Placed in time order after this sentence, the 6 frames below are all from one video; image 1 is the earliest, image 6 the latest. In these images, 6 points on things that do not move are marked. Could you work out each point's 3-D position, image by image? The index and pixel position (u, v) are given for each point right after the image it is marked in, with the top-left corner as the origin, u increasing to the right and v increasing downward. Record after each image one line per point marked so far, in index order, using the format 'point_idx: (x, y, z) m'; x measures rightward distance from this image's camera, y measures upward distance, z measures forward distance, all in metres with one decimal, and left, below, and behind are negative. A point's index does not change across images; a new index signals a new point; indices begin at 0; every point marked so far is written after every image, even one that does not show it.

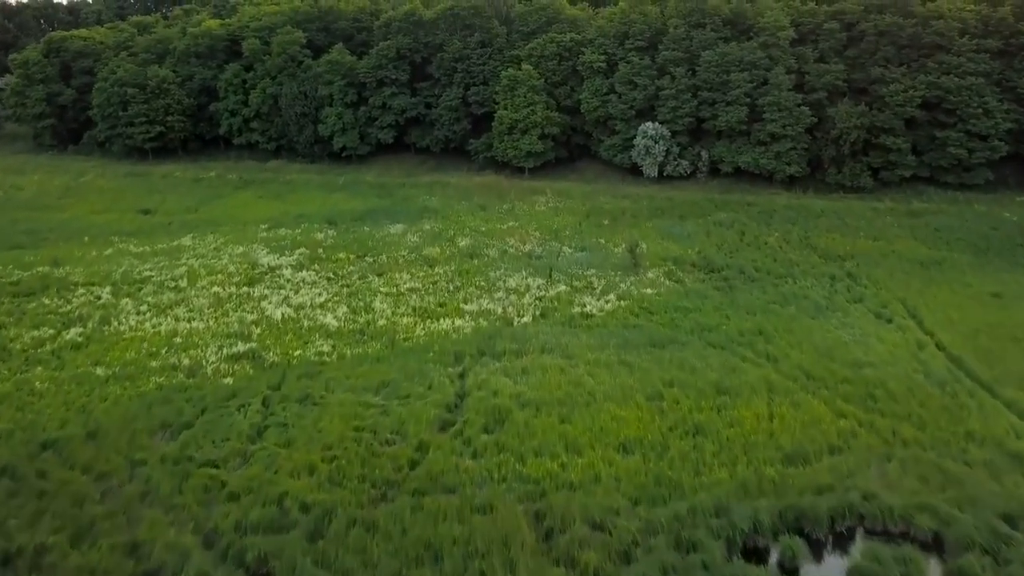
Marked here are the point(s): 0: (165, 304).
0: (-7.8, -0.4, +15.8) m
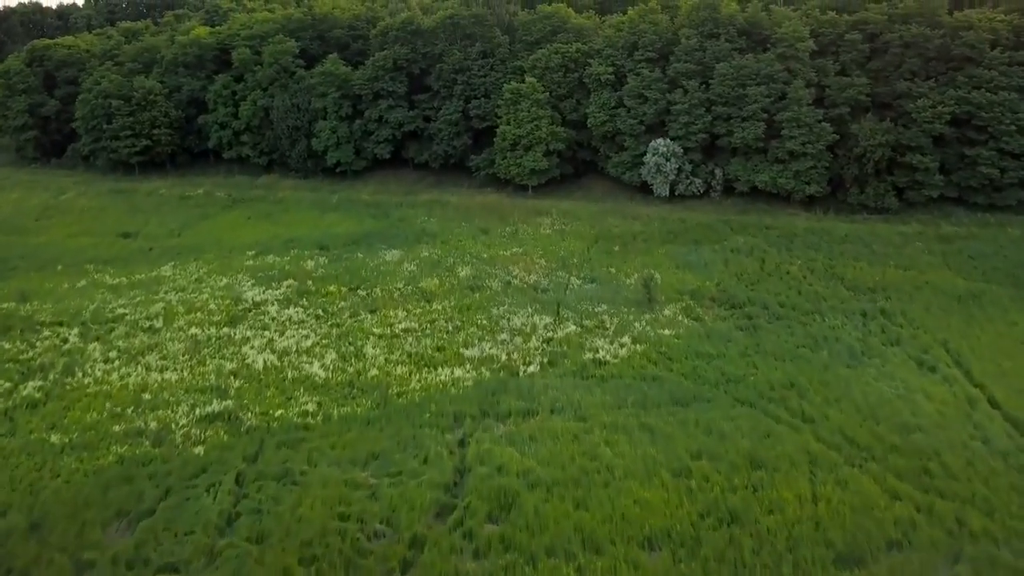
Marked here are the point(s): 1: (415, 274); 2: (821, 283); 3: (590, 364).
0: (-7.7, -1.3, +14.4) m
1: (-2.6, +0.4, +18.8) m
2: (+8.1, +0.1, +18.4) m
3: (+1.5, -1.5, +13.8) m
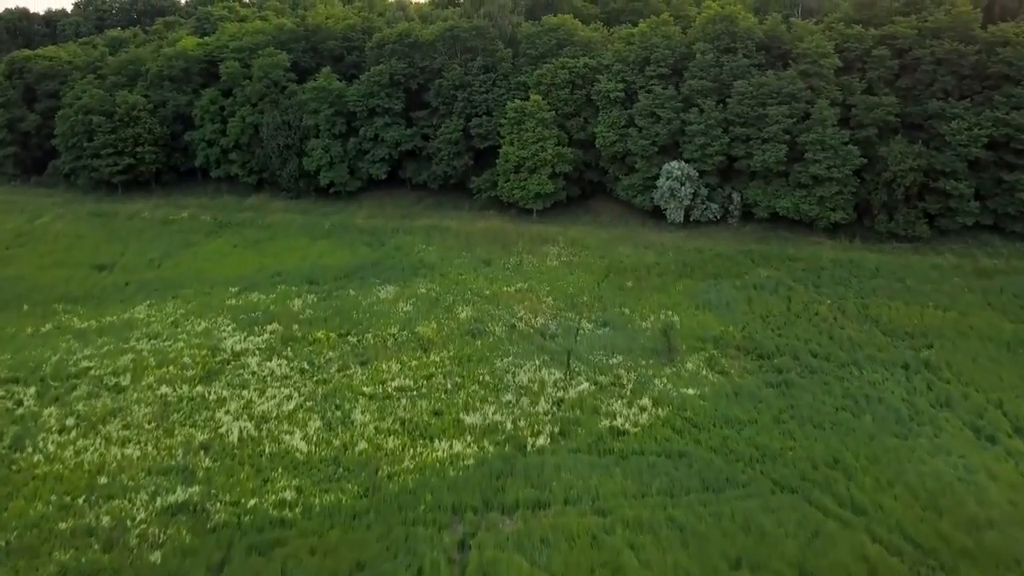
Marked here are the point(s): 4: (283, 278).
0: (-7.6, -2.3, +12.9) m
1: (-2.5, -0.6, +17.3) m
2: (+8.2, -0.9, +16.9) m
3: (+1.7, -2.6, +12.2) m
4: (-6.5, +0.3, +19.8) m
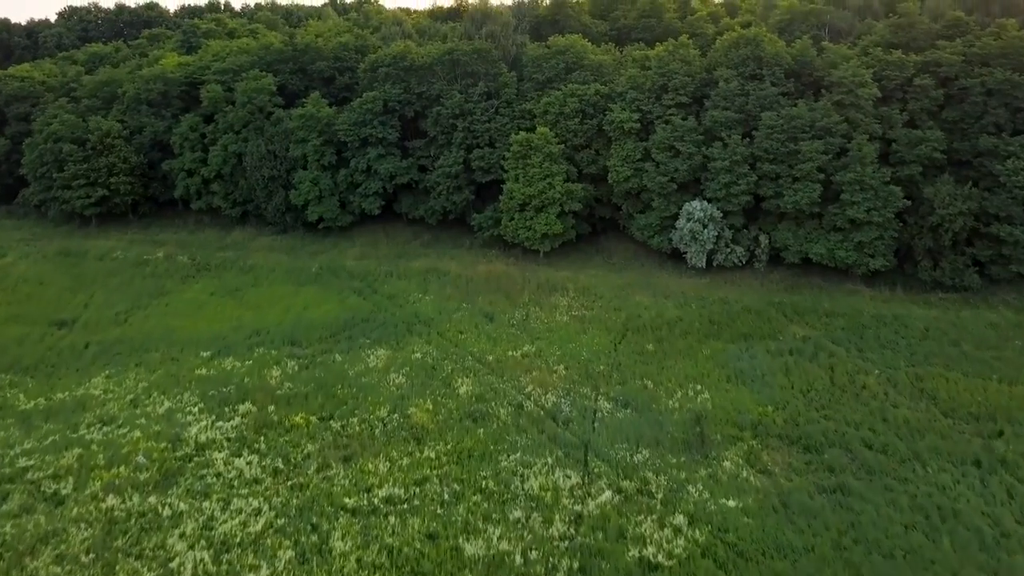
0: (-7.5, -3.9, +10.8) m
1: (-2.4, -2.2, +15.2) m
2: (+8.4, -2.5, +14.8) m
3: (+1.8, -4.1, +10.1) m
4: (-6.3, -1.3, +17.7) m
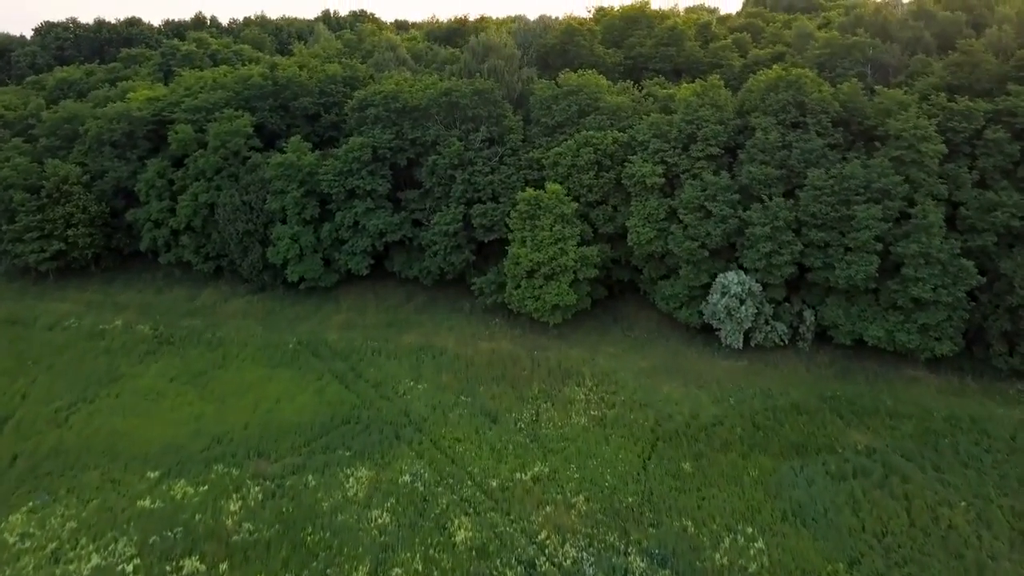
0: (-7.3, -6.0, +8.0) m
1: (-2.2, -4.3, +12.4) m
2: (+8.6, -4.6, +12.0) m
3: (+2.0, -6.3, +7.3) m
4: (-6.2, -3.5, +14.9) m
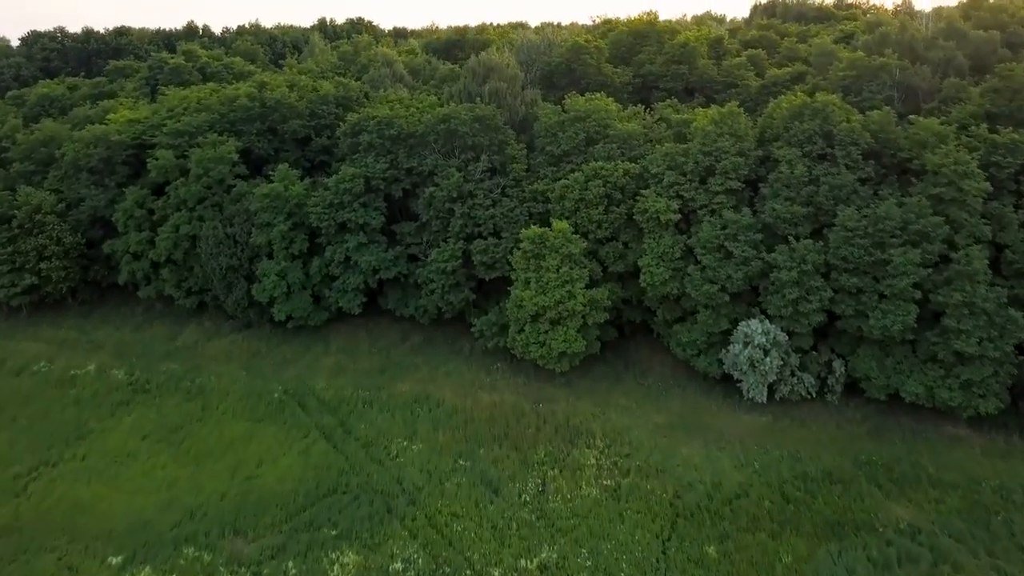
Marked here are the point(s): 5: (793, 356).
0: (-7.2, -7.2, +6.5) m
1: (-2.1, -5.5, +10.9) m
2: (+8.6, -5.8, +10.5) m
3: (+2.0, -7.4, +5.8) m
4: (-6.1, -4.6, +13.5) m
5: (+6.7, -1.6, +16.7) m
